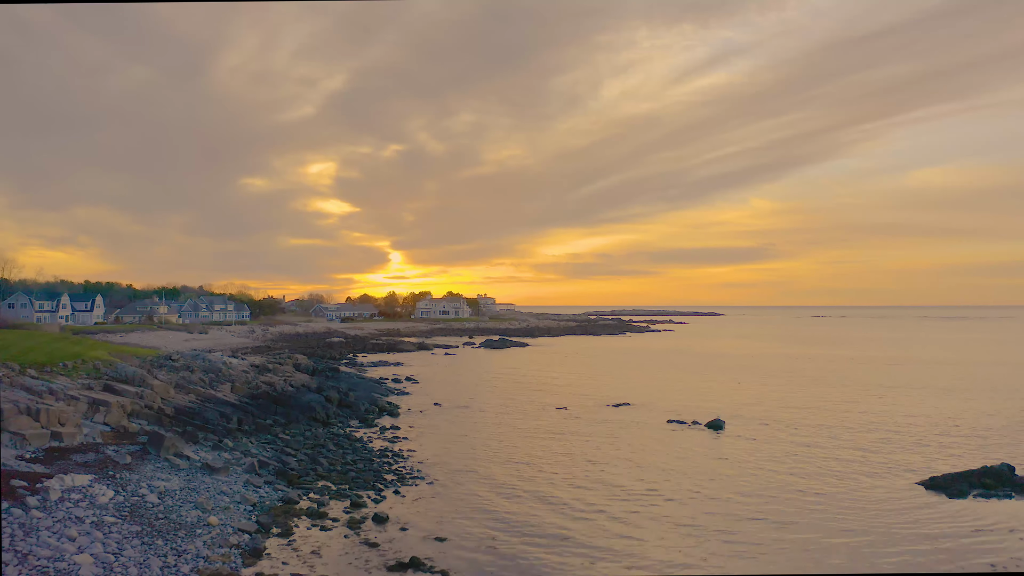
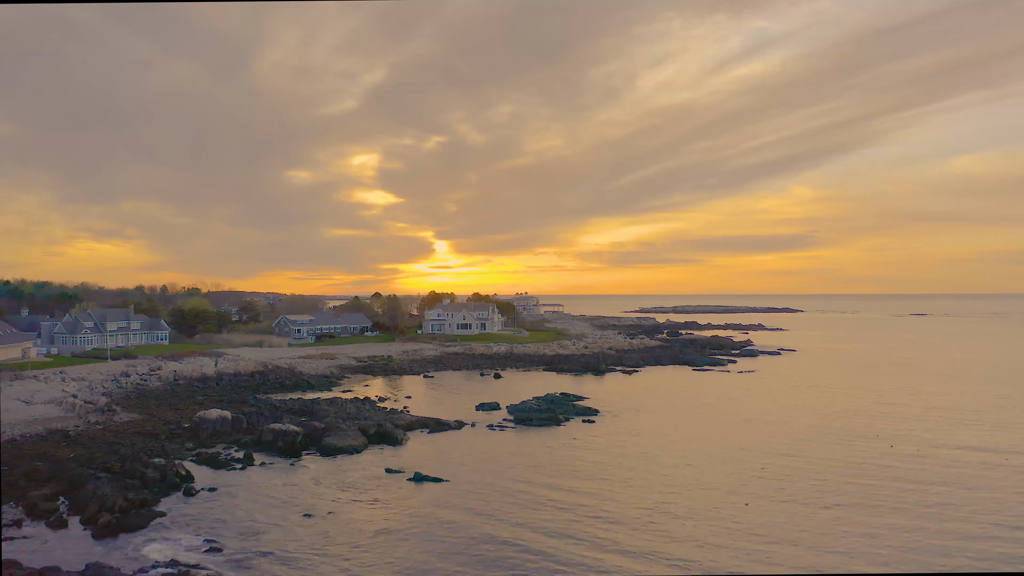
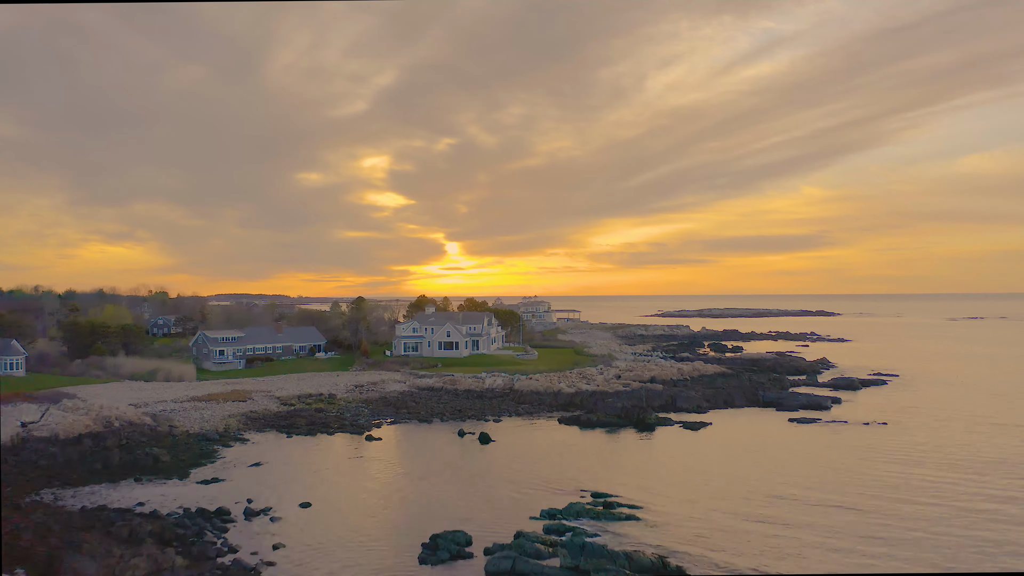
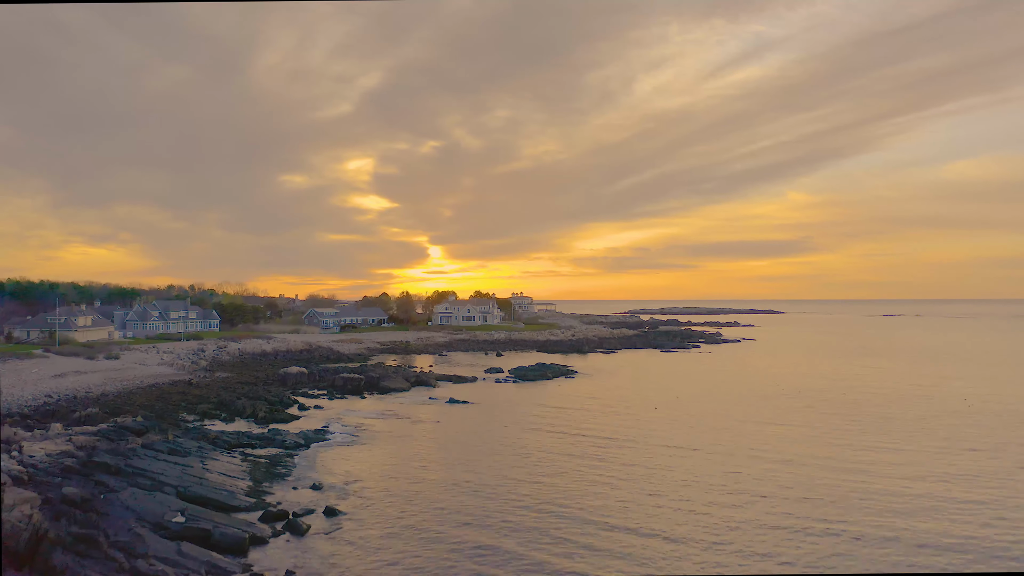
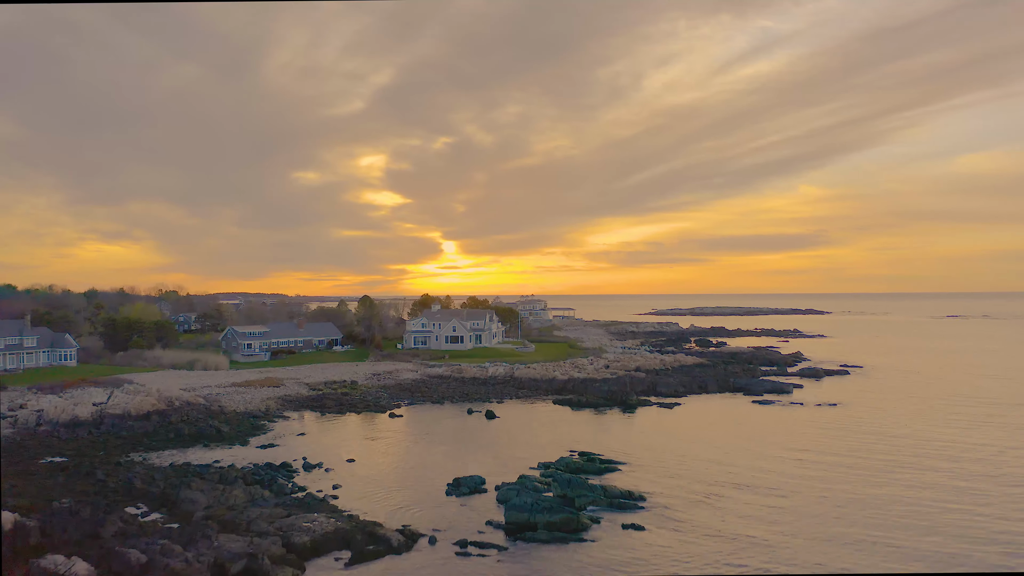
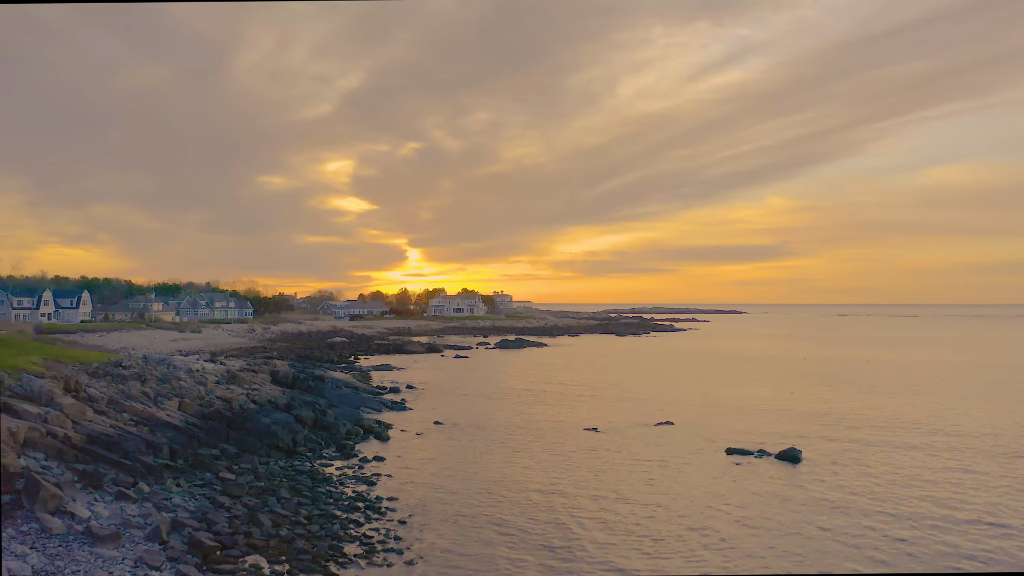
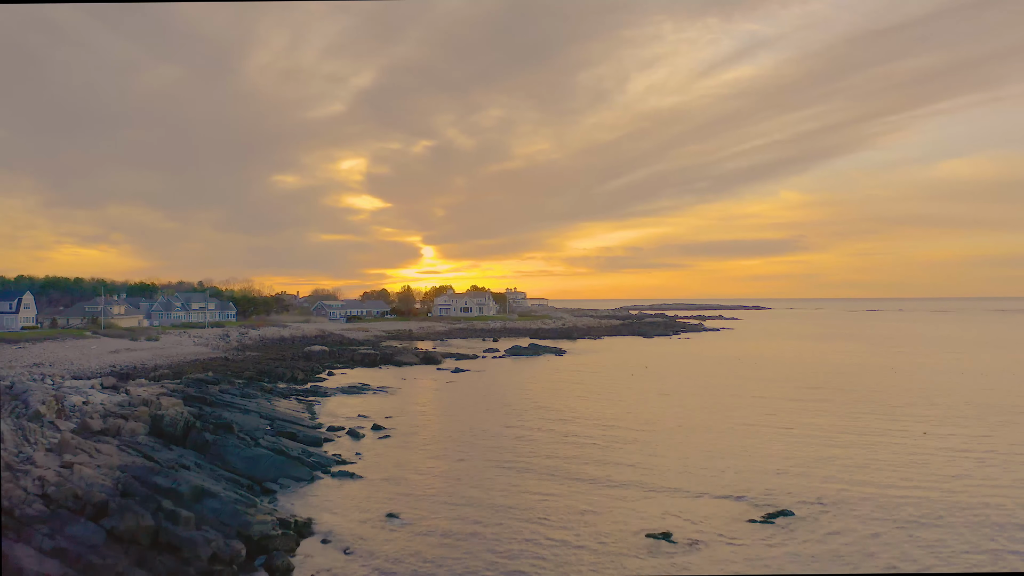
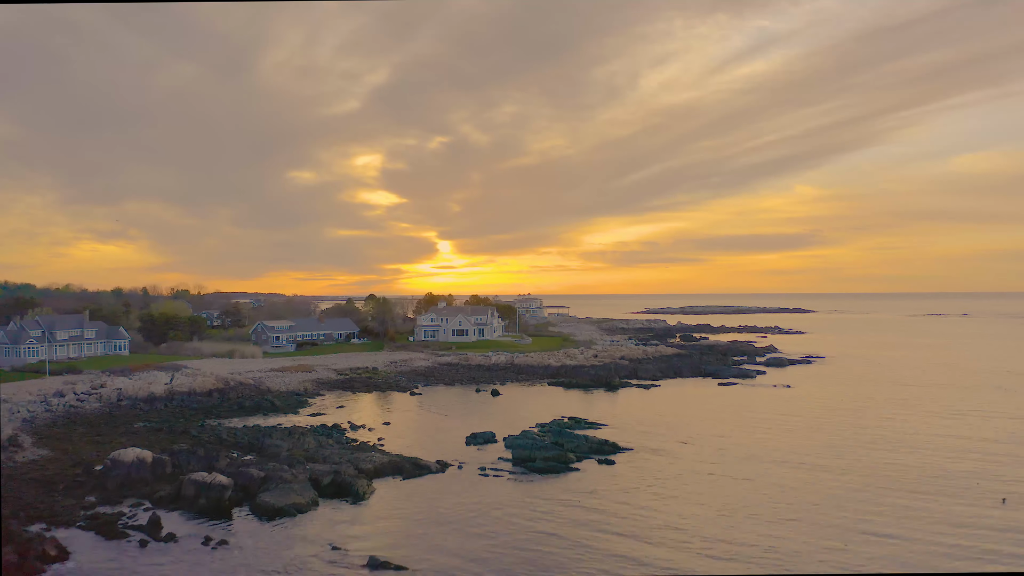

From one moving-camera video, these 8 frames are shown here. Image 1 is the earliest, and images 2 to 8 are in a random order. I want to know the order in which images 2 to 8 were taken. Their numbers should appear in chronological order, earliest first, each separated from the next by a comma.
6, 7, 4, 2, 8, 5, 3
